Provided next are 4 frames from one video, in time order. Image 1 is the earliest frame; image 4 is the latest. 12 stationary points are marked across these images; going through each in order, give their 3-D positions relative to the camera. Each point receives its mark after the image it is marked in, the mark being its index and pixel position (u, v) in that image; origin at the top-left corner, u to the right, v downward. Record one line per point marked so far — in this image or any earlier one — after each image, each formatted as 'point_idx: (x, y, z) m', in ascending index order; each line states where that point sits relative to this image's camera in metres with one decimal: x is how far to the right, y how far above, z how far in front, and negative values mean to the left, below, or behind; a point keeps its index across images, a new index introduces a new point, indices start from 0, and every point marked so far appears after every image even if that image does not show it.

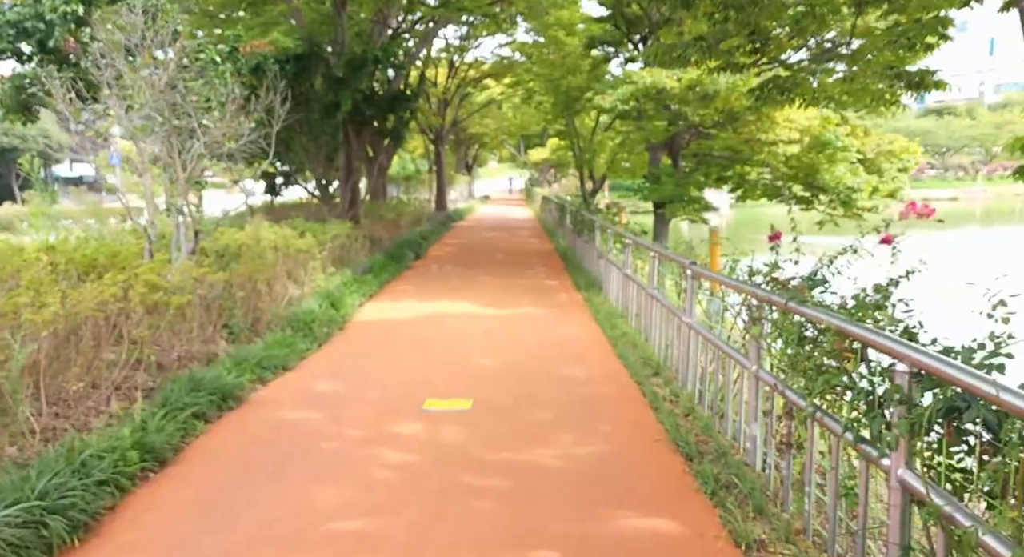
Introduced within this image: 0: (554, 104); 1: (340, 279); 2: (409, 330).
0: (+0.9, +3.8, +18.5) m
1: (-2.0, 0.0, +9.9) m
2: (-1.0, -0.5, +8.3) m
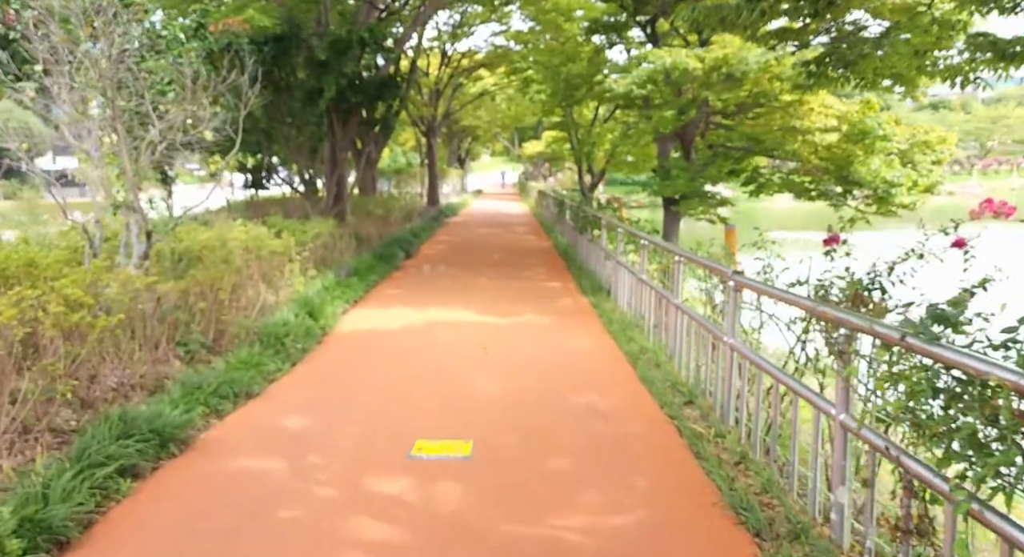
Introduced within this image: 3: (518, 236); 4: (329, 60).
0: (+0.8, +3.8, +17.5) m
1: (-2.0, 0.0, +8.9) m
2: (-1.0, -0.6, +7.3) m
3: (+0.1, +1.0, +19.0) m
4: (-2.5, +2.9, +11.4) m
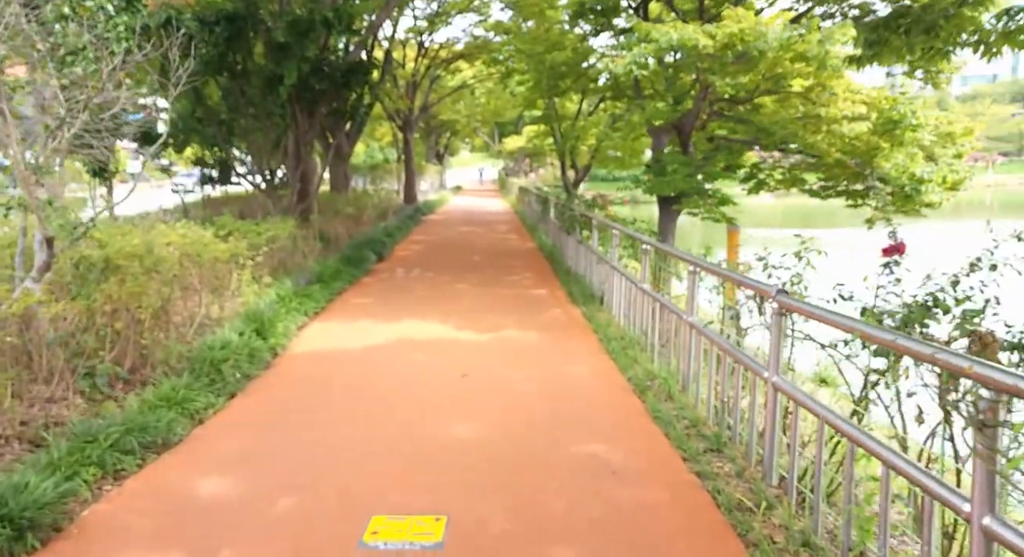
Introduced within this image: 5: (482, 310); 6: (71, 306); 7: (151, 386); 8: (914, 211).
0: (+0.5, +3.8, +16.5) m
1: (-2.2, -0.1, +7.8) m
2: (-1.1, -0.6, +6.2) m
3: (-0.3, +0.9, +18.0) m
4: (-2.7, +2.9, +10.3) m
5: (-0.3, -0.3, +8.6) m
6: (-2.3, -0.1, +4.4) m
7: (-2.1, -0.6, +4.9) m
8: (+4.0, +0.7, +8.5) m
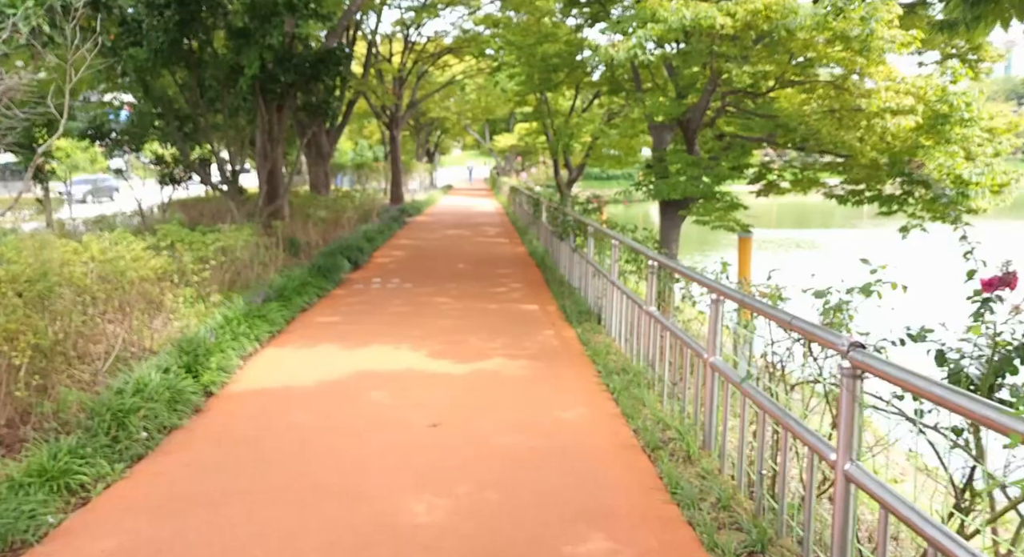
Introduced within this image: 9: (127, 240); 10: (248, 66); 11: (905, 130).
0: (+0.3, +3.6, +15.4) m
1: (-2.3, -0.3, +6.8) m
2: (-1.2, -0.8, +5.2) m
3: (-0.5, +0.8, +16.9) m
4: (-2.8, +2.7, +9.2) m
5: (-0.4, -0.5, +7.5) m
6: (-2.4, -0.3, +3.4) m
7: (-2.2, -0.8, +3.9) m
8: (+3.9, +0.5, +7.5) m
9: (-2.9, +0.3, +6.4) m
10: (-2.9, +2.3, +9.1) m
11: (+3.4, +1.3, +7.8) m
